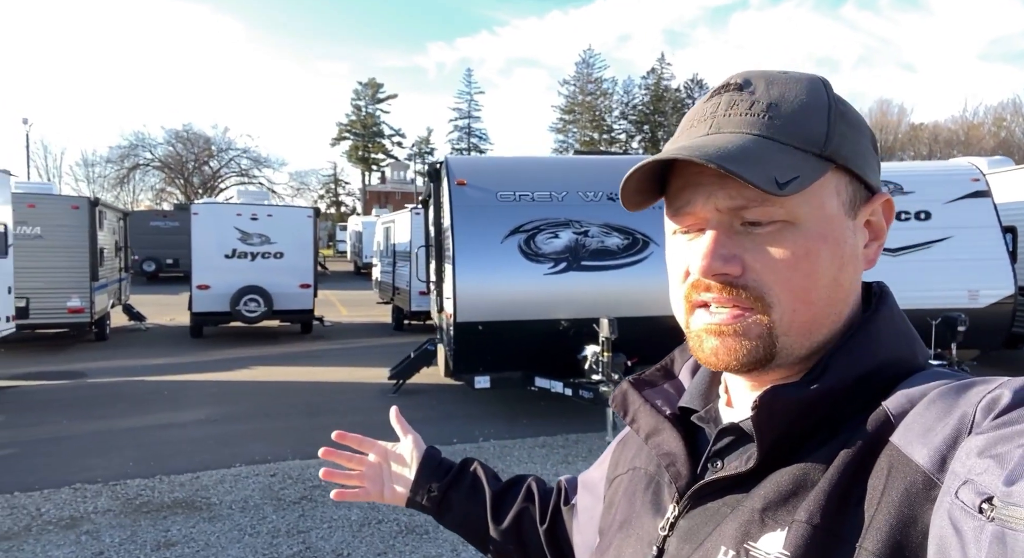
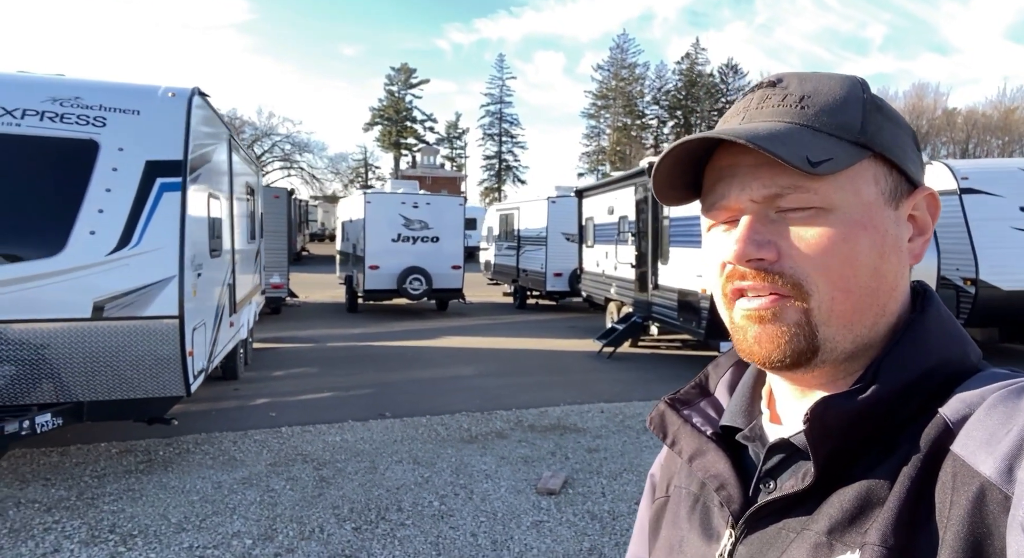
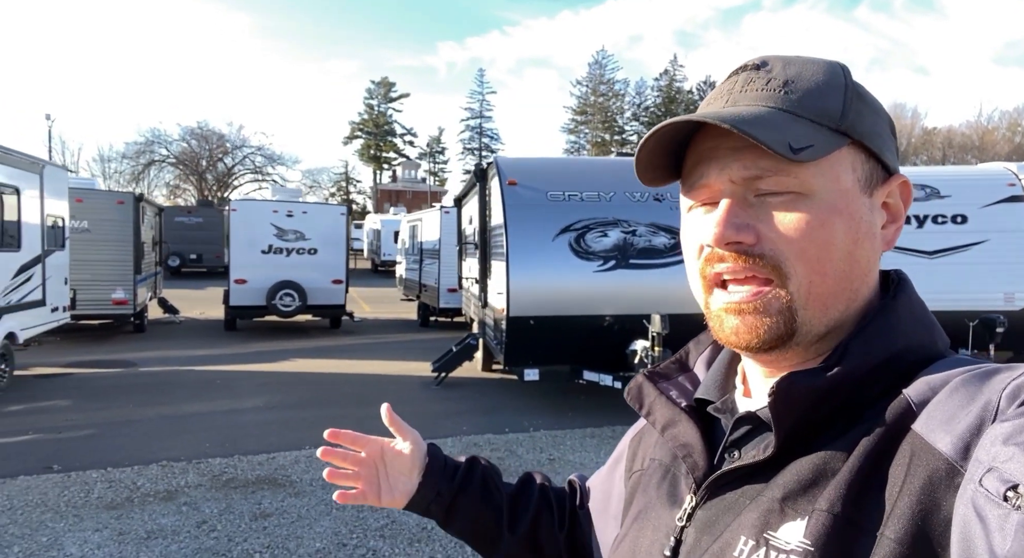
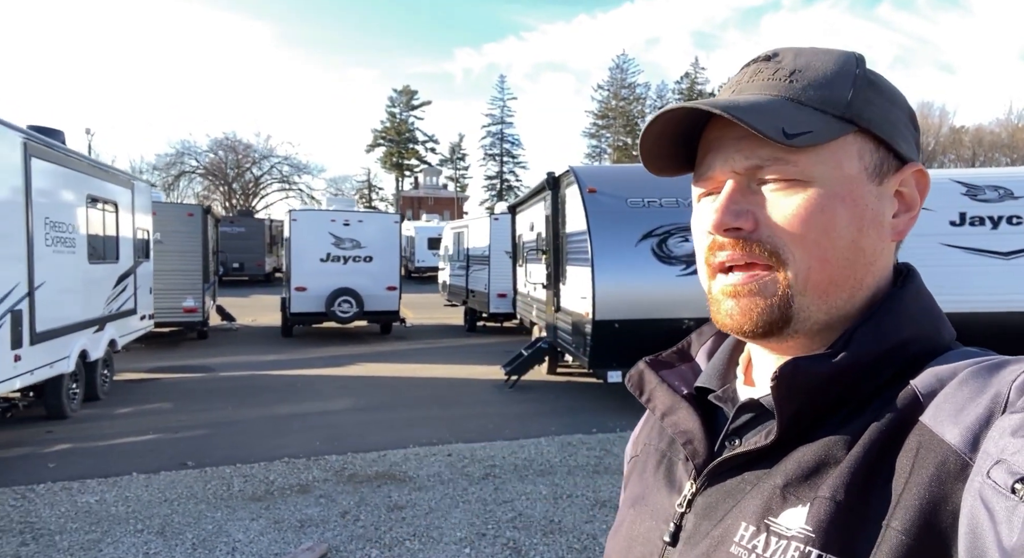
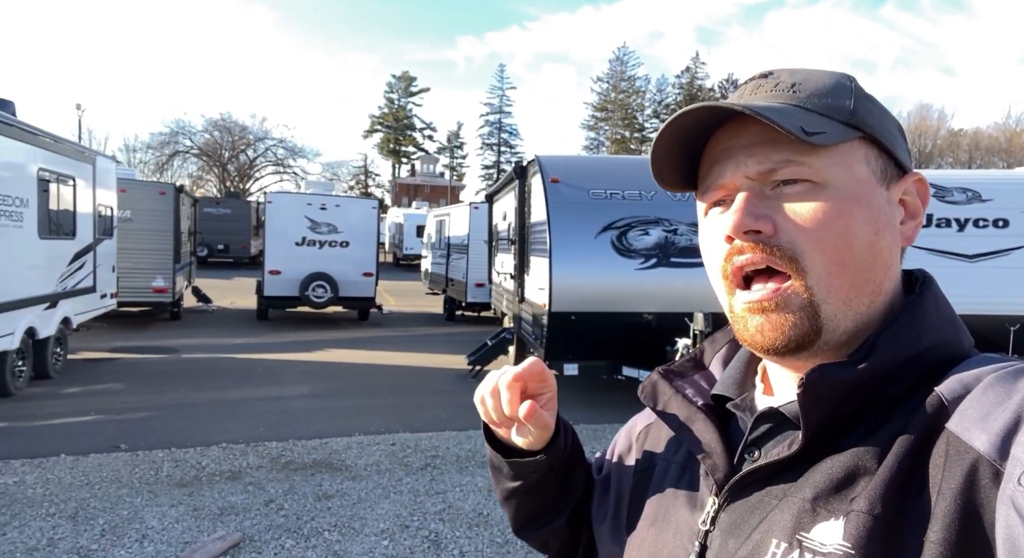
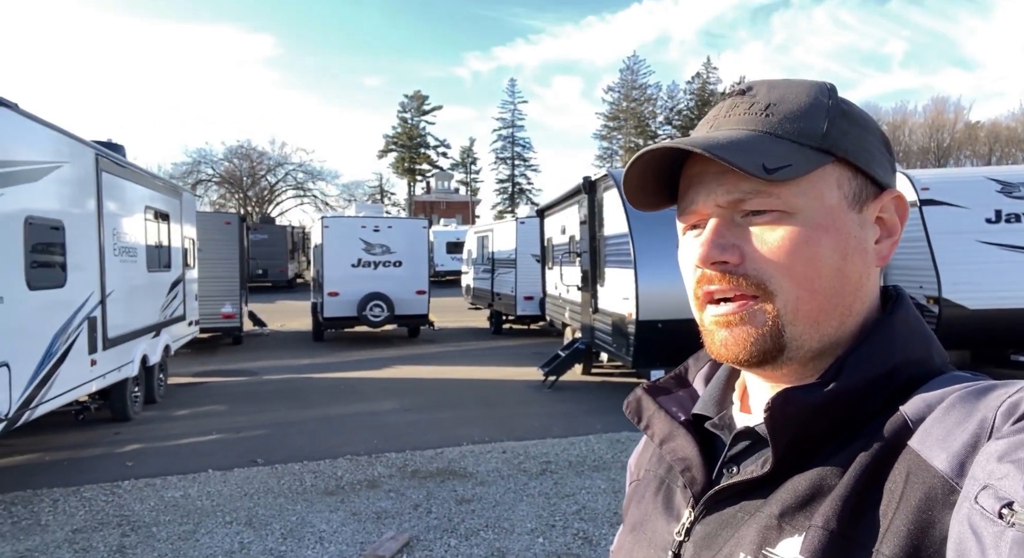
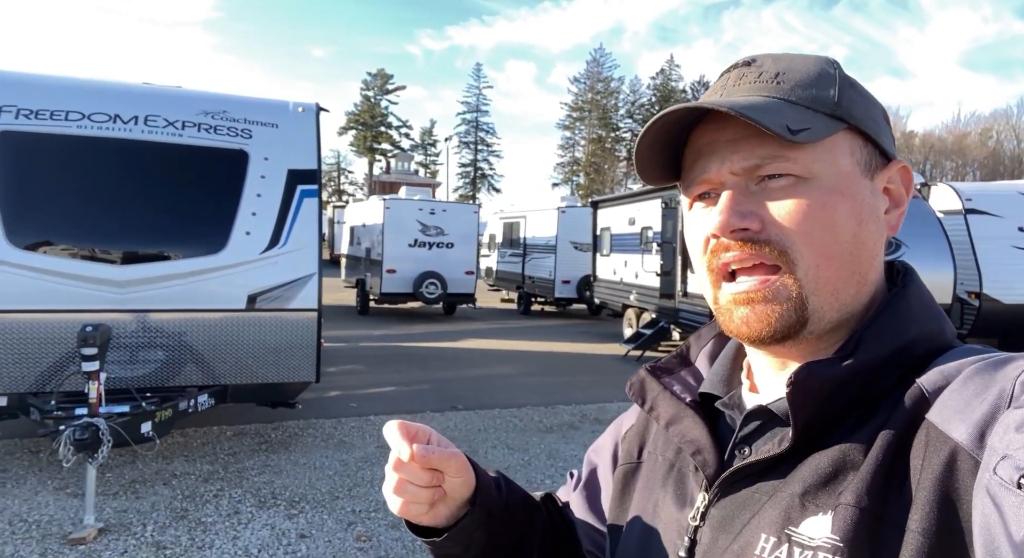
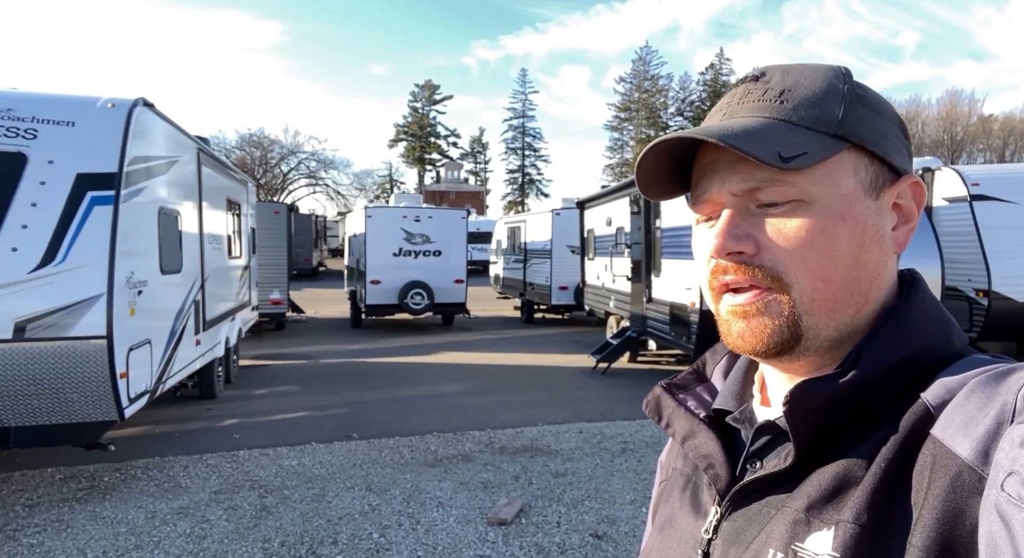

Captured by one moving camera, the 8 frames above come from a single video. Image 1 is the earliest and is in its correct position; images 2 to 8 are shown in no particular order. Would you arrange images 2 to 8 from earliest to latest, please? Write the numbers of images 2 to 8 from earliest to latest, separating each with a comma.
3, 5, 4, 6, 8, 2, 7
